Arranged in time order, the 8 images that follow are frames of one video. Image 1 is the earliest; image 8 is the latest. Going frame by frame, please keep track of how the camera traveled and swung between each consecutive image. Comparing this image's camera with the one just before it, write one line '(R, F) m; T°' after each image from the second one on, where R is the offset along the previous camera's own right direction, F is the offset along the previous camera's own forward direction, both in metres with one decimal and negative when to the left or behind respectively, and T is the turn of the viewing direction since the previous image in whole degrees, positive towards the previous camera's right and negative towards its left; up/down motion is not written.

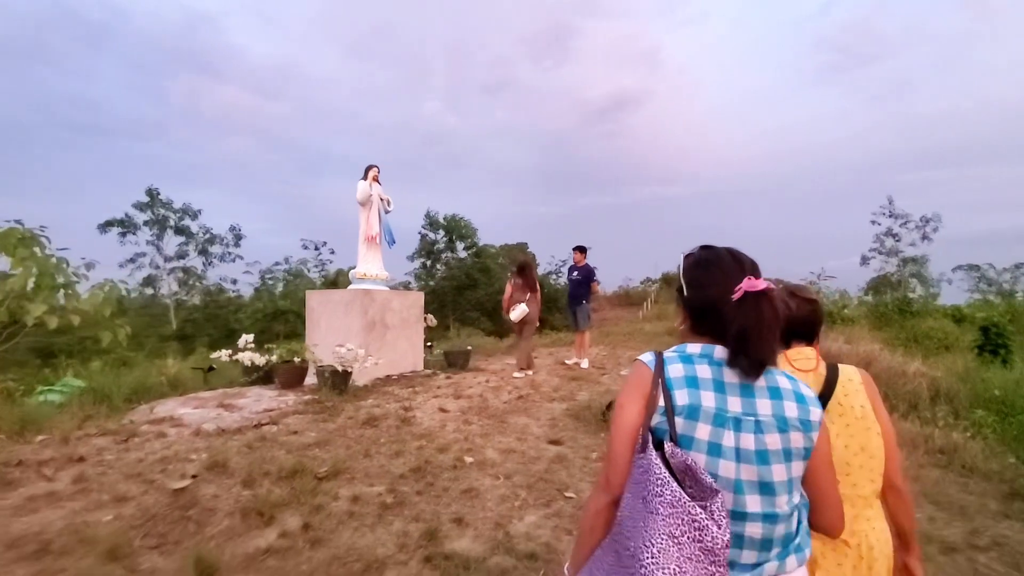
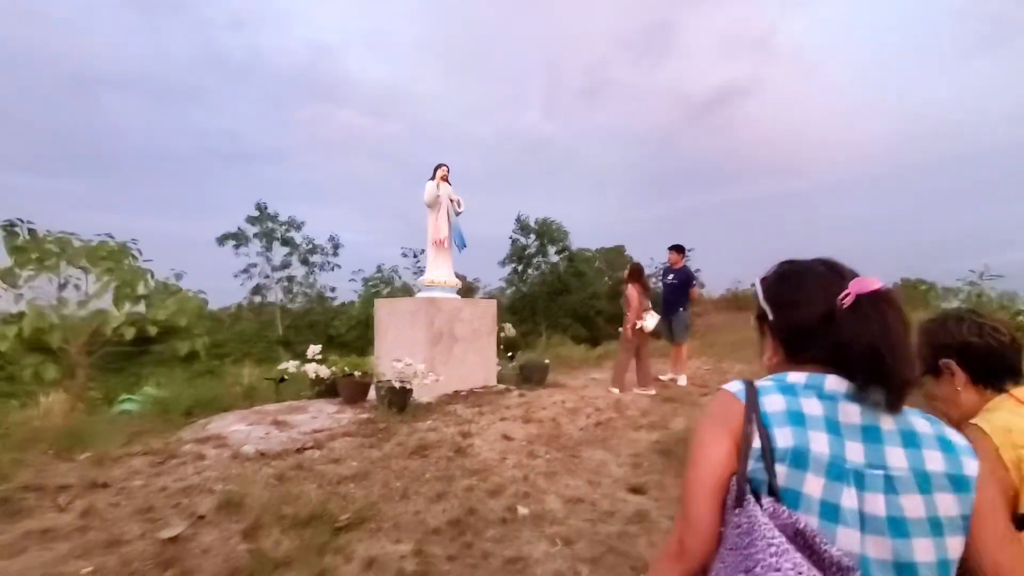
(+0.3, +1.1) m; -11°
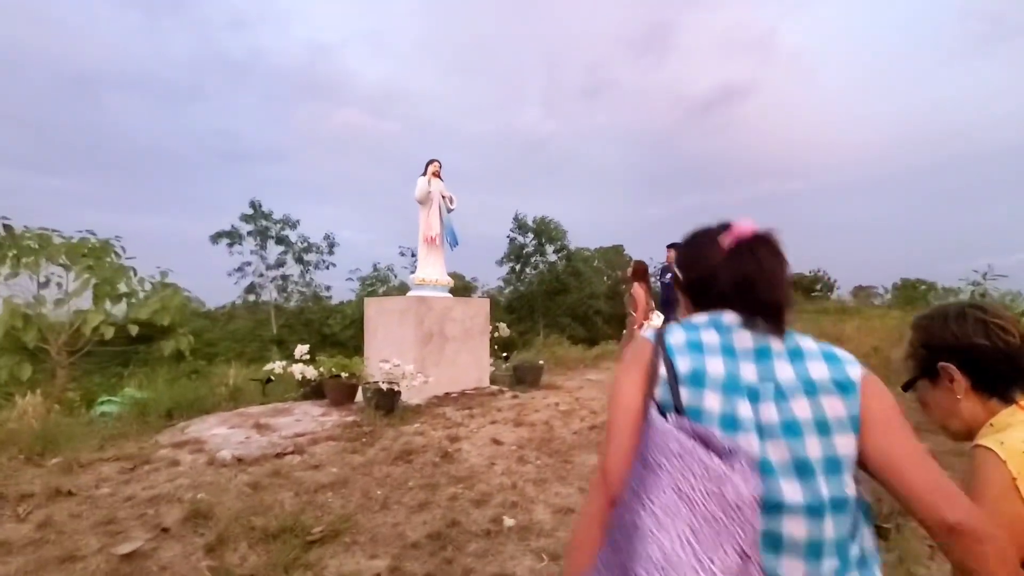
(+0.1, +0.2) m; 0°
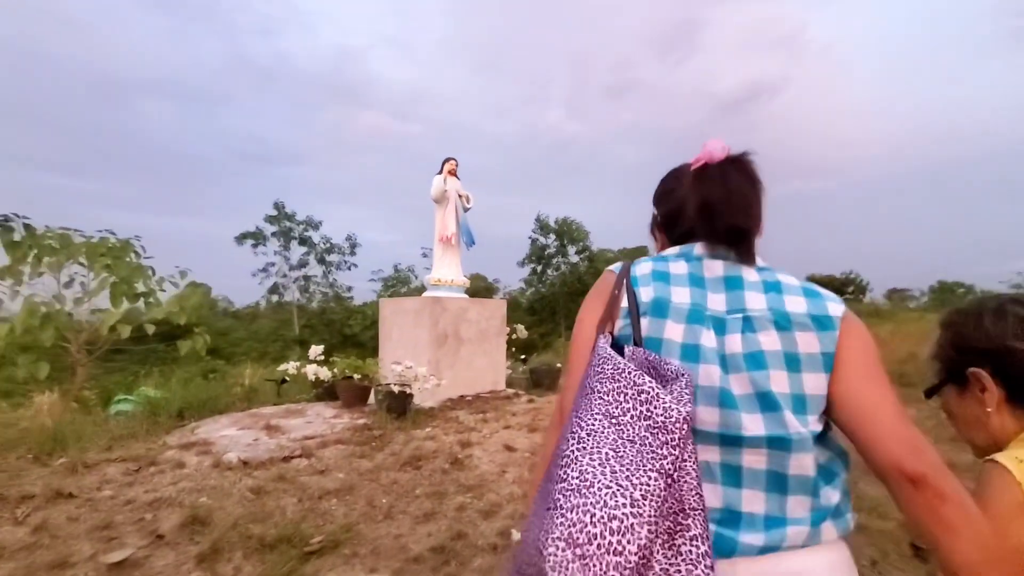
(+0.1, +0.2) m; -2°
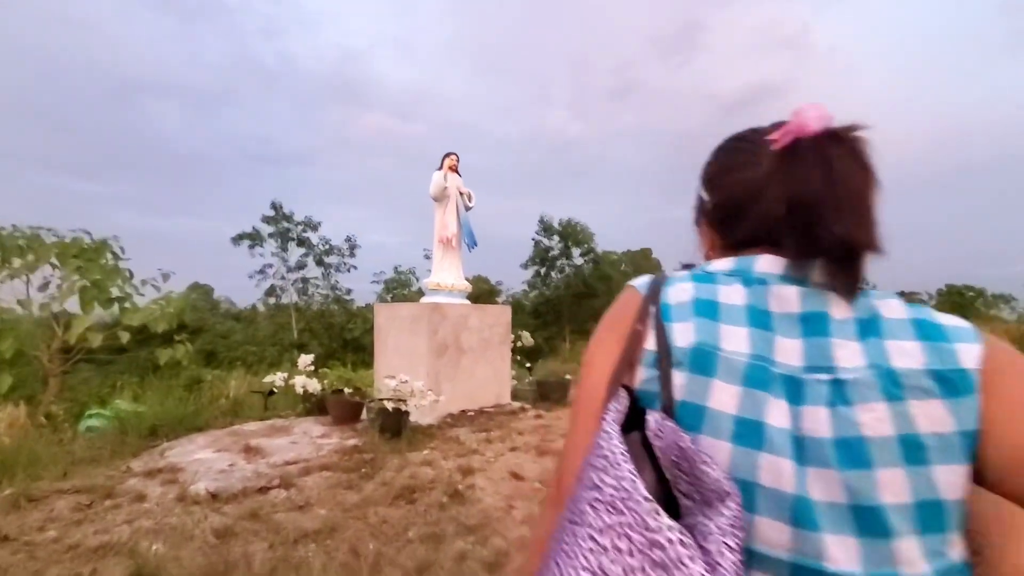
(0.0, +0.6) m; 0°
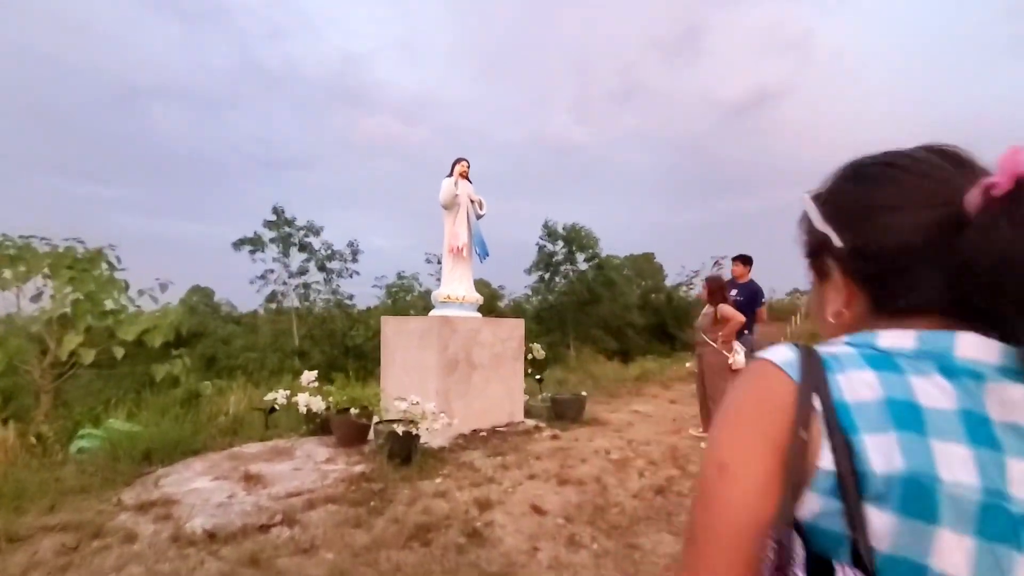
(-0.2, +0.4) m; 0°
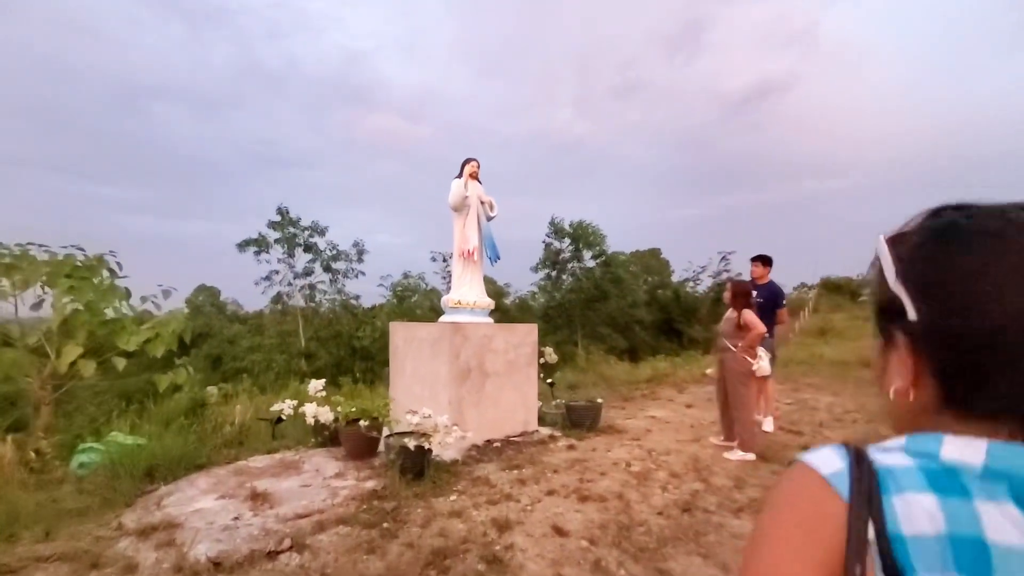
(-0.1, +0.3) m; 0°
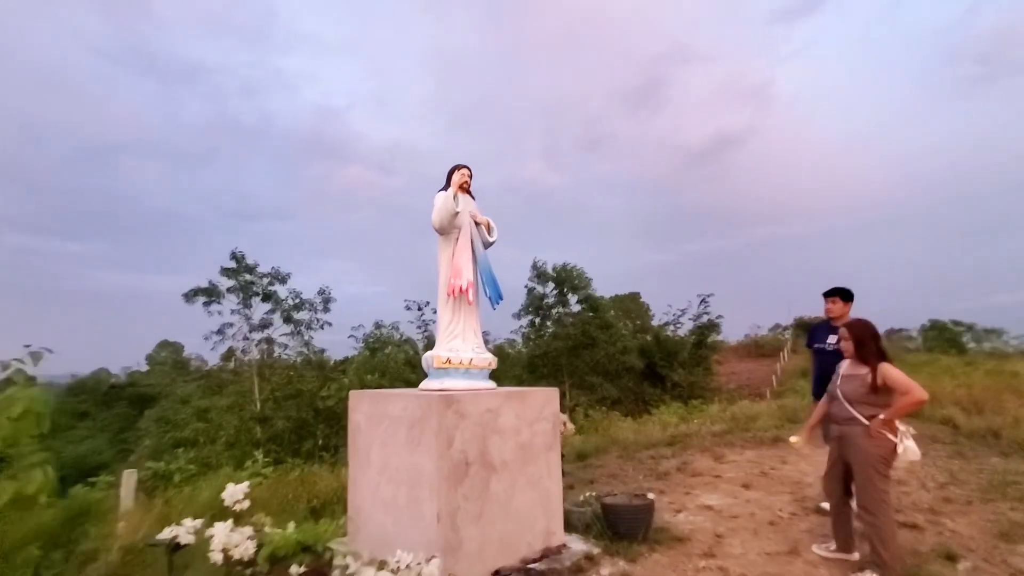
(-0.4, +2.1) m; +3°
